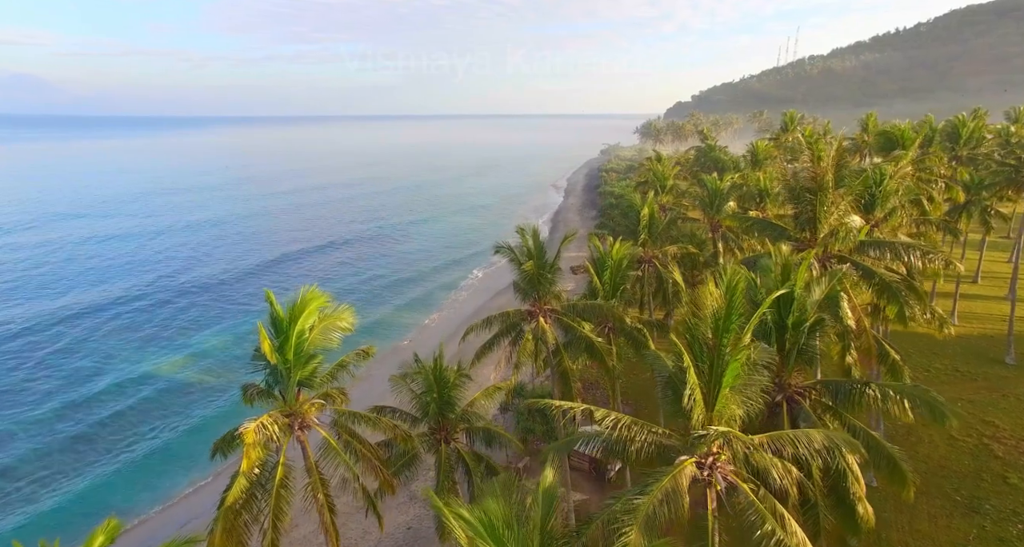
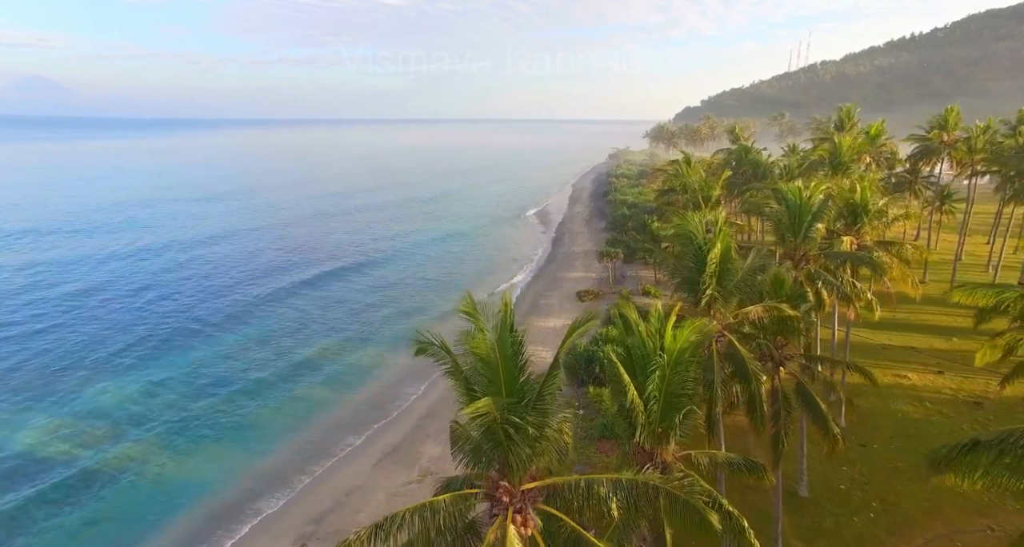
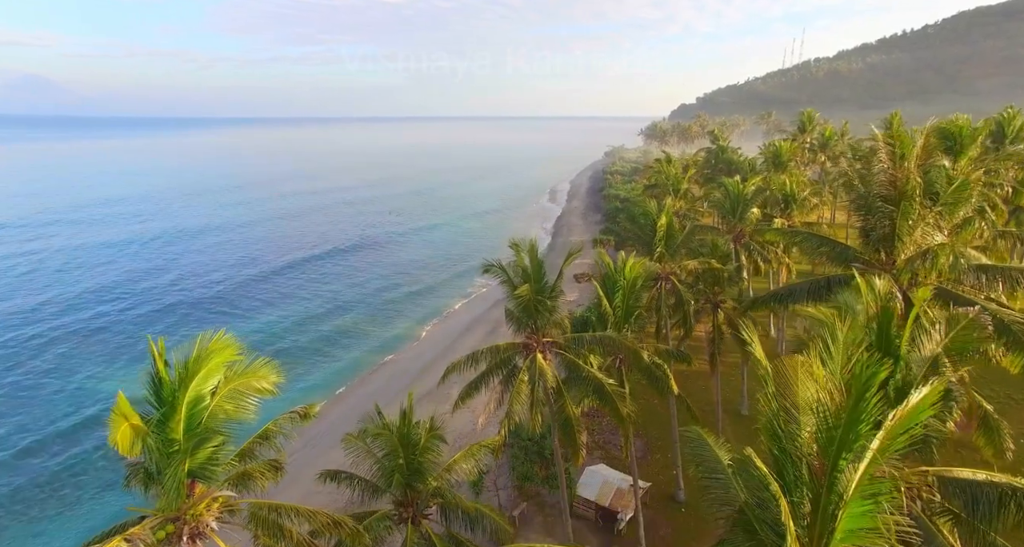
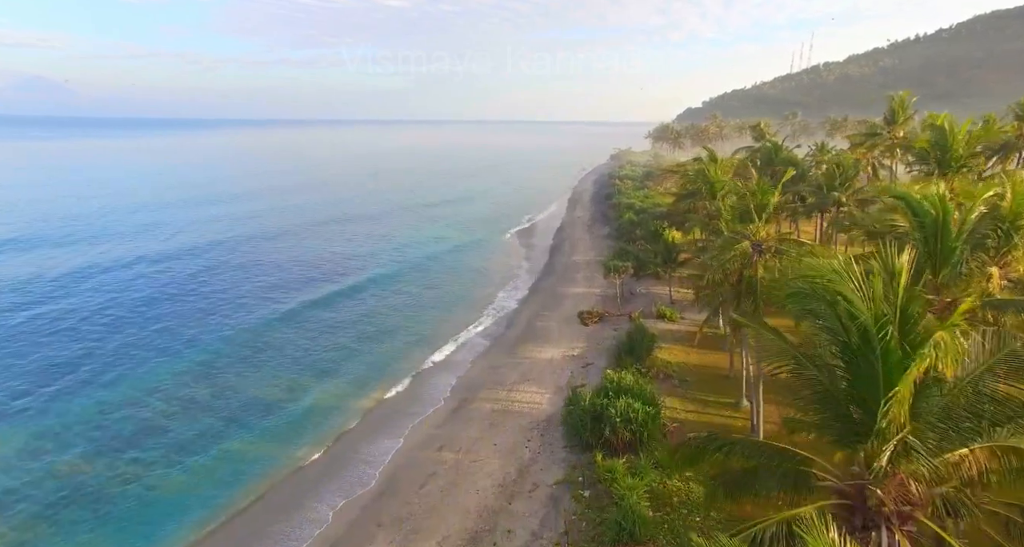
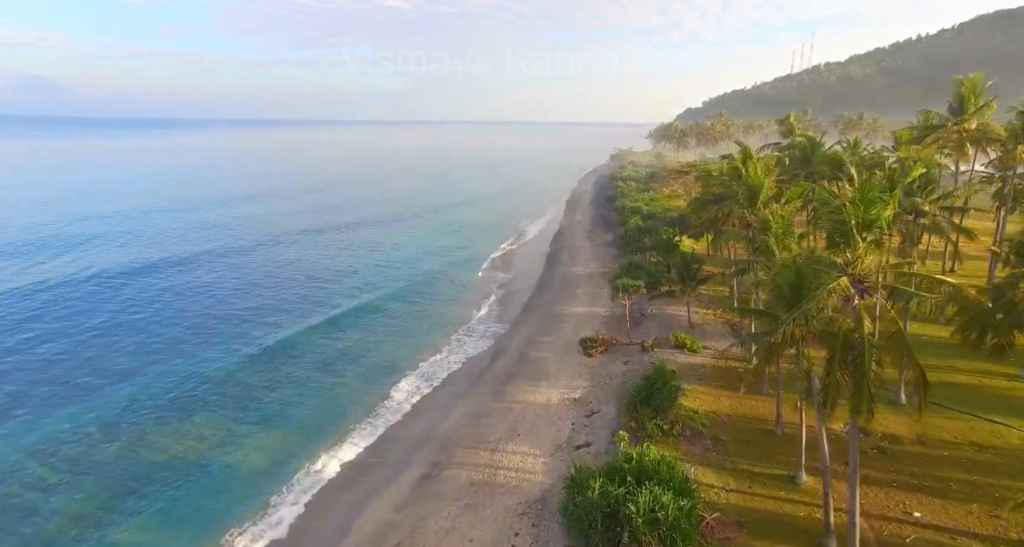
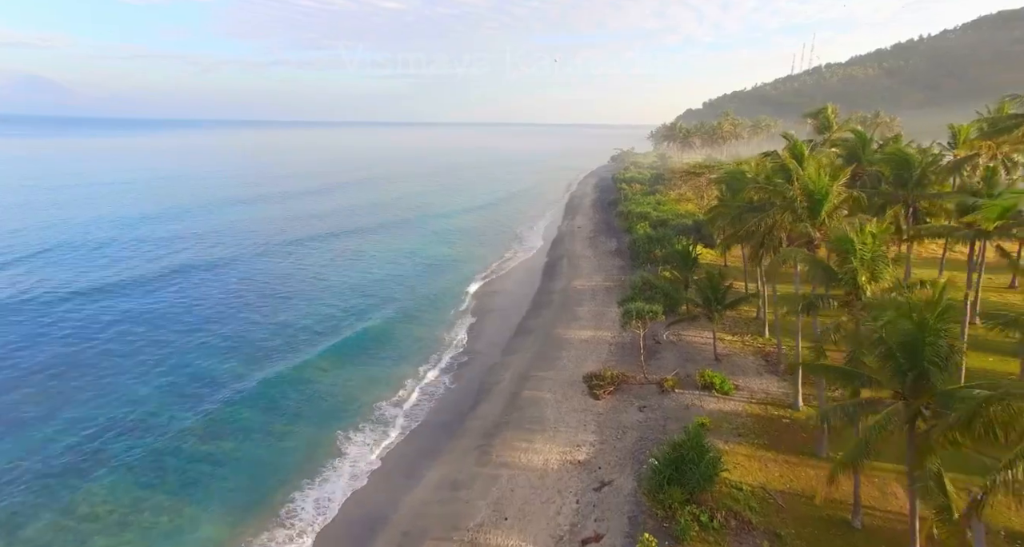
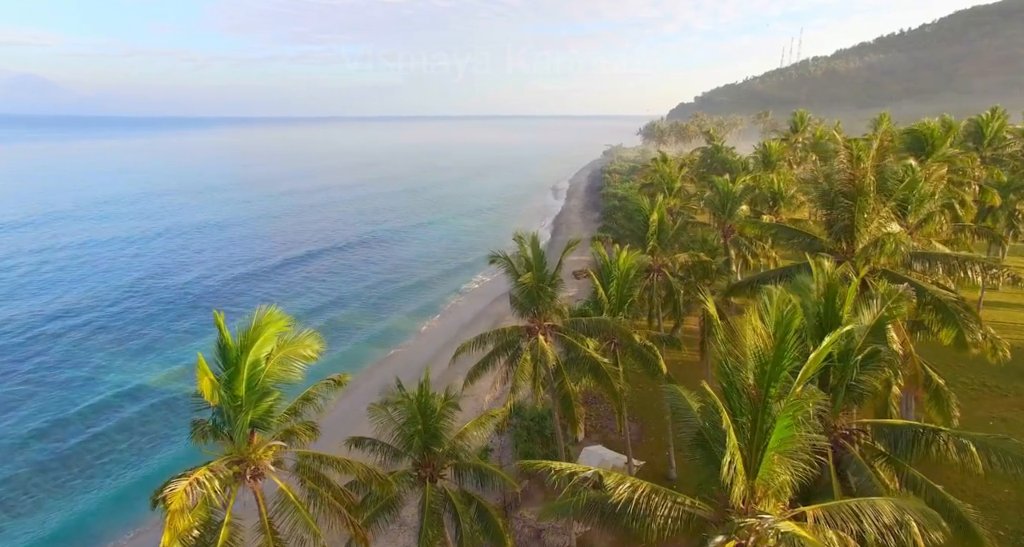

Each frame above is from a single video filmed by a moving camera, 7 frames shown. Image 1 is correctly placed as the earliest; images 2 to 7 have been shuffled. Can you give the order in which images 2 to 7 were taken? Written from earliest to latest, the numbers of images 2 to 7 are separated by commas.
7, 3, 2, 4, 5, 6
